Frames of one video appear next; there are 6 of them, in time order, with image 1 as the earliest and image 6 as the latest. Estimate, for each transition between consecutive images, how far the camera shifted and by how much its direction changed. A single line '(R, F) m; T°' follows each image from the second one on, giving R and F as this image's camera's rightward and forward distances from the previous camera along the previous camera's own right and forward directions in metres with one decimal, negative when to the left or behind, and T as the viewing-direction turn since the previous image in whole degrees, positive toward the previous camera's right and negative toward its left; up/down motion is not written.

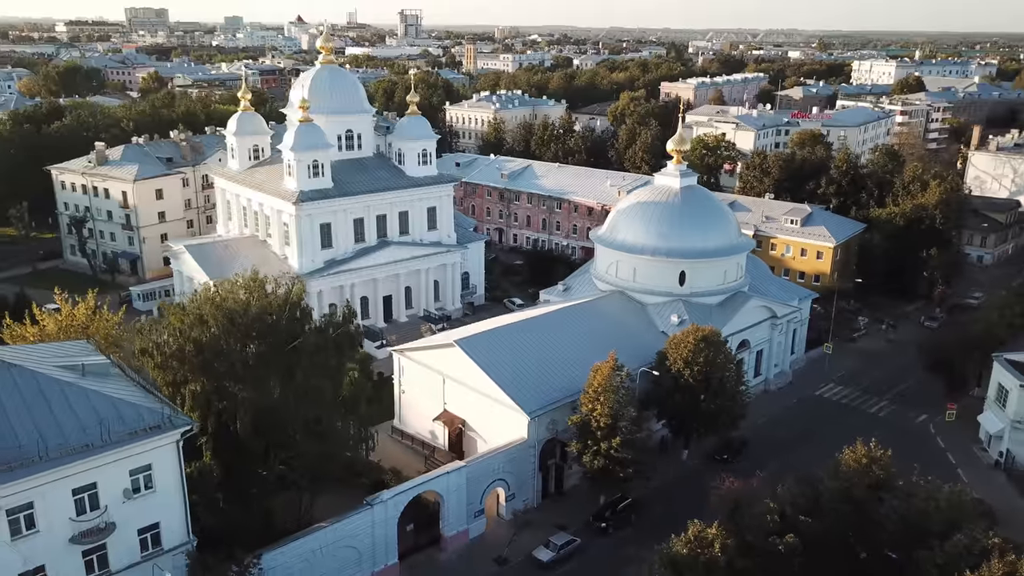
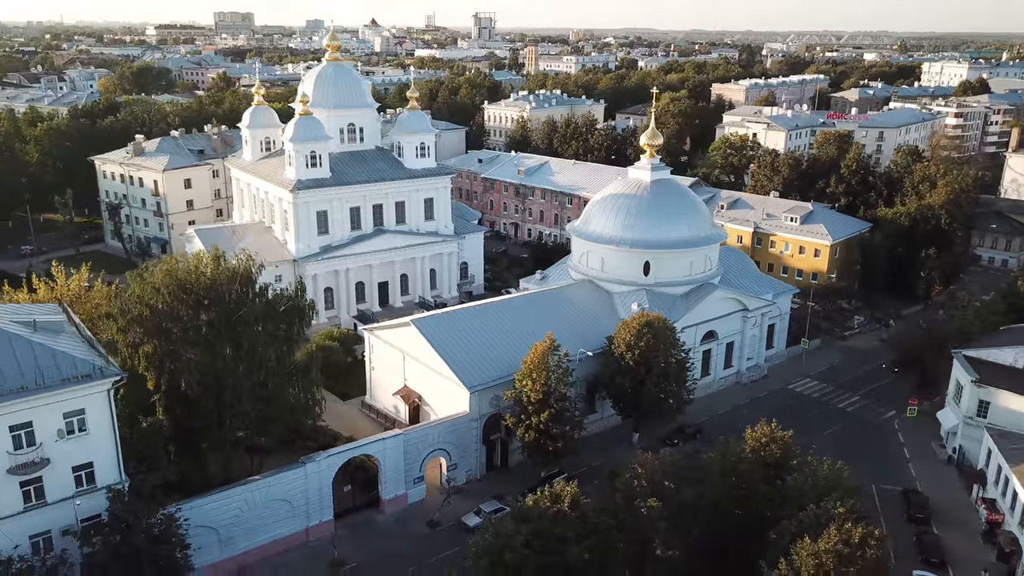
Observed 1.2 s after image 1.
(+4.7, -1.4) m; -5°
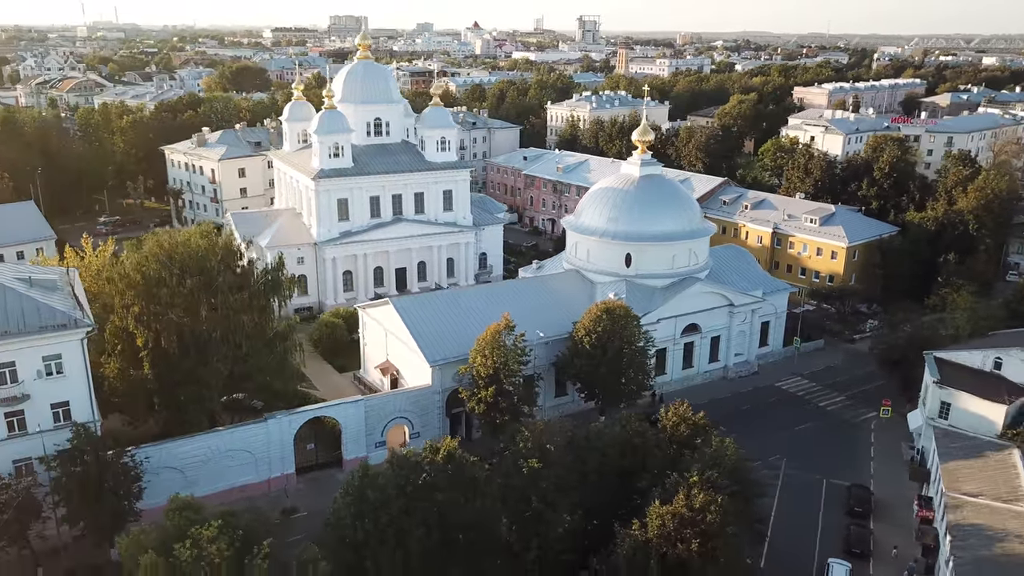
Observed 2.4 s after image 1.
(+5.5, -1.6) m; -7°
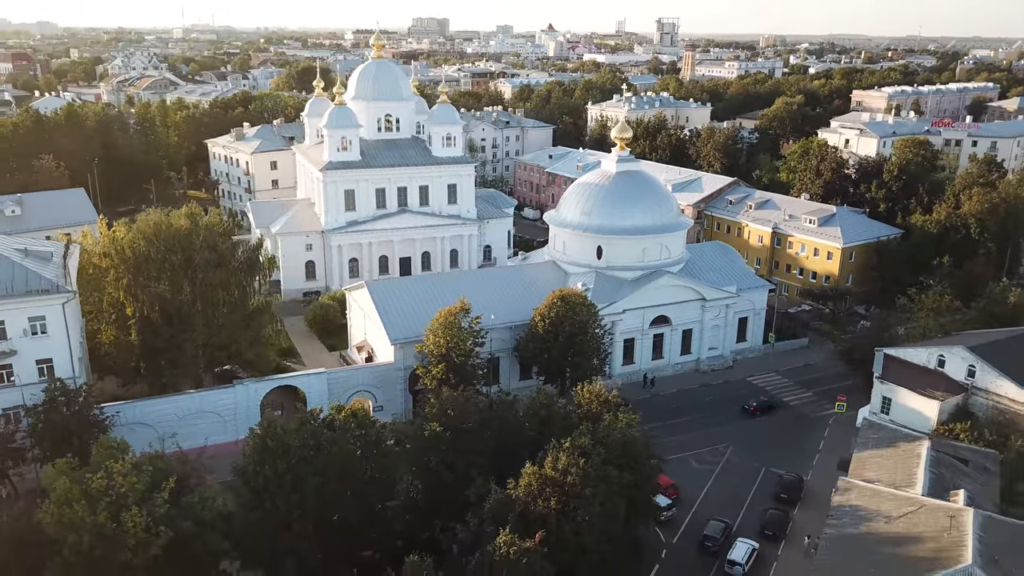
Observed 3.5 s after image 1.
(+5.0, -1.7) m; -5°
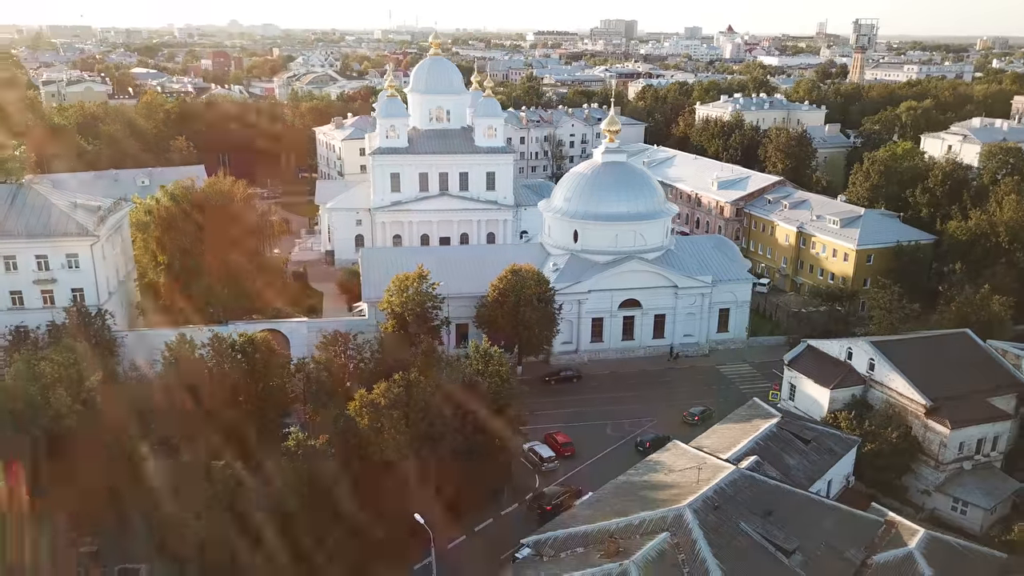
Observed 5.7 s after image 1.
(+10.4, -2.7) m; -12°
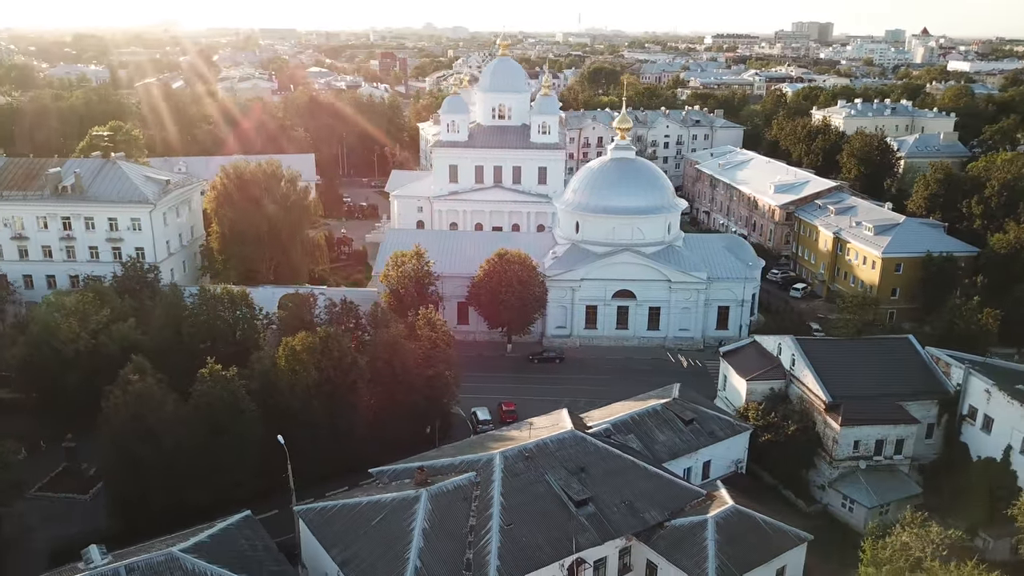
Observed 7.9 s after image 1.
(+9.5, -2.1) m; -12°
